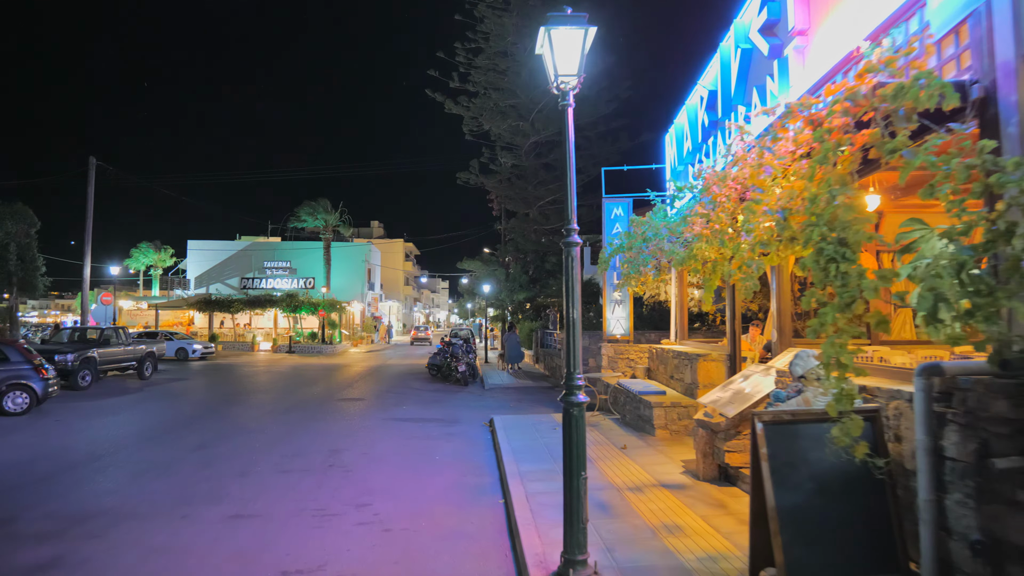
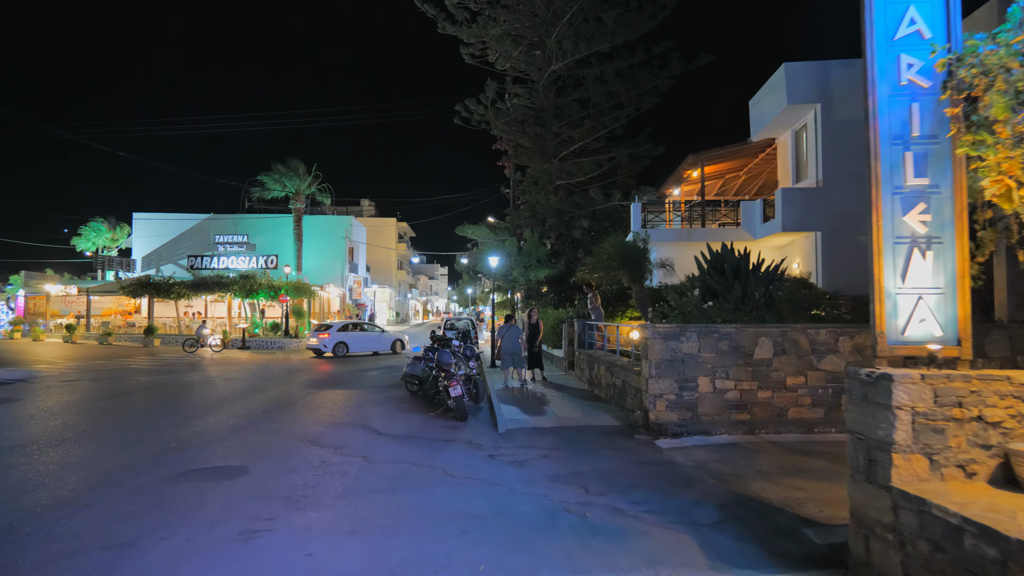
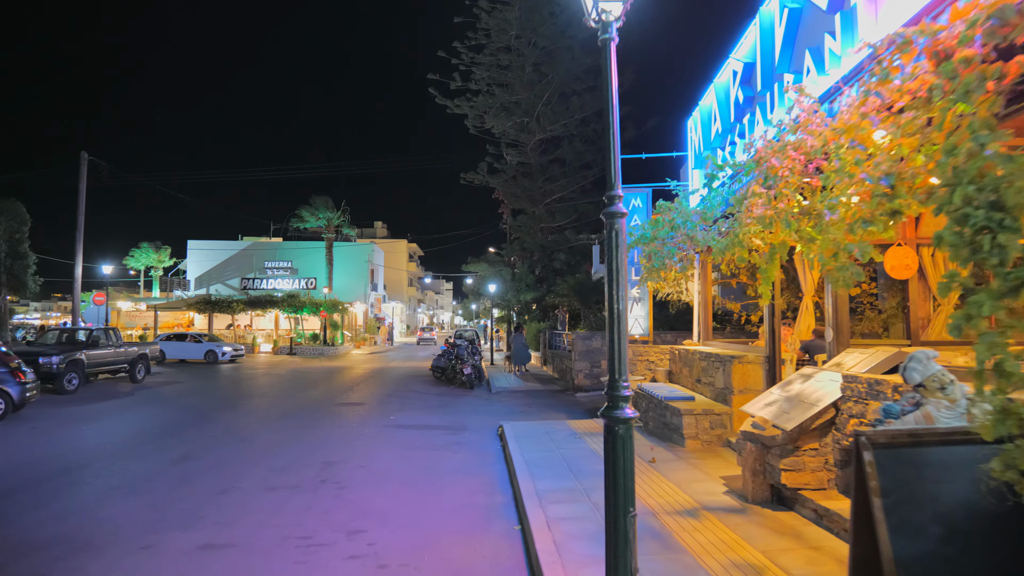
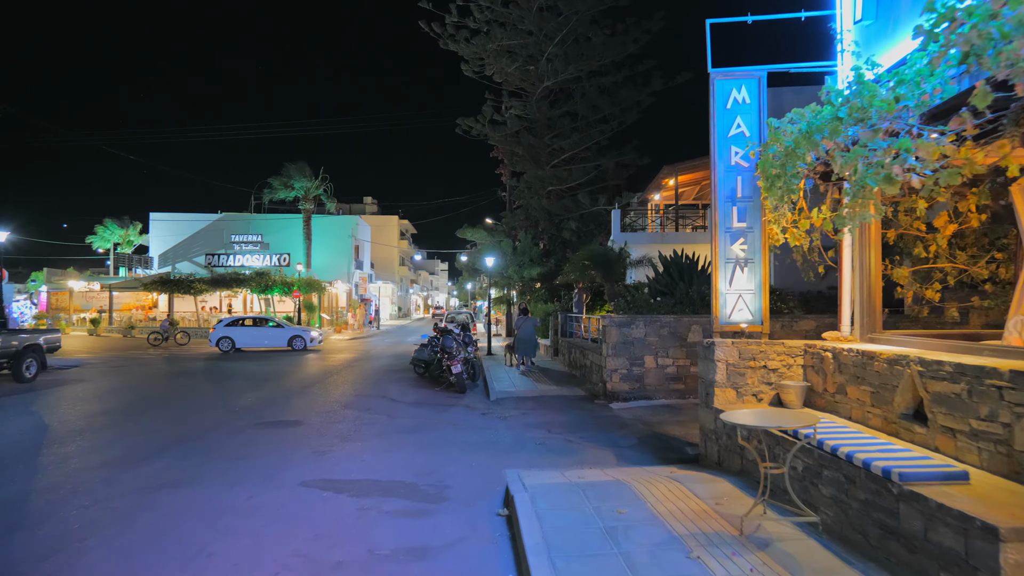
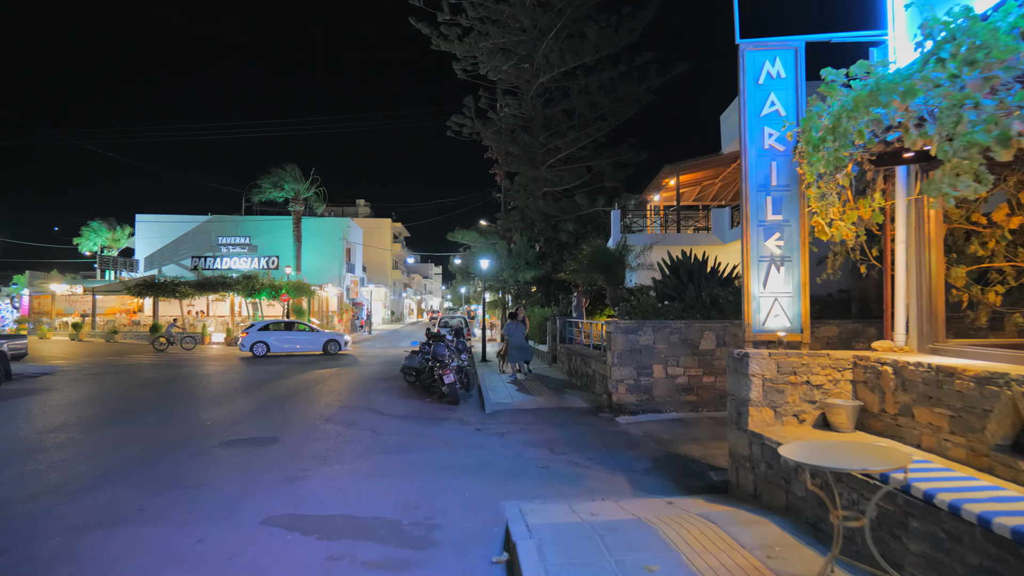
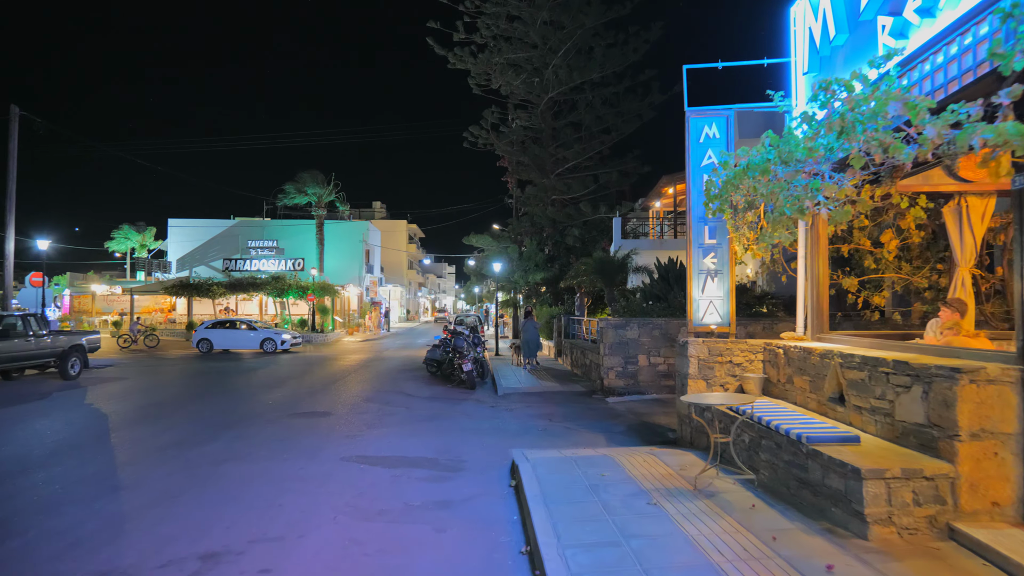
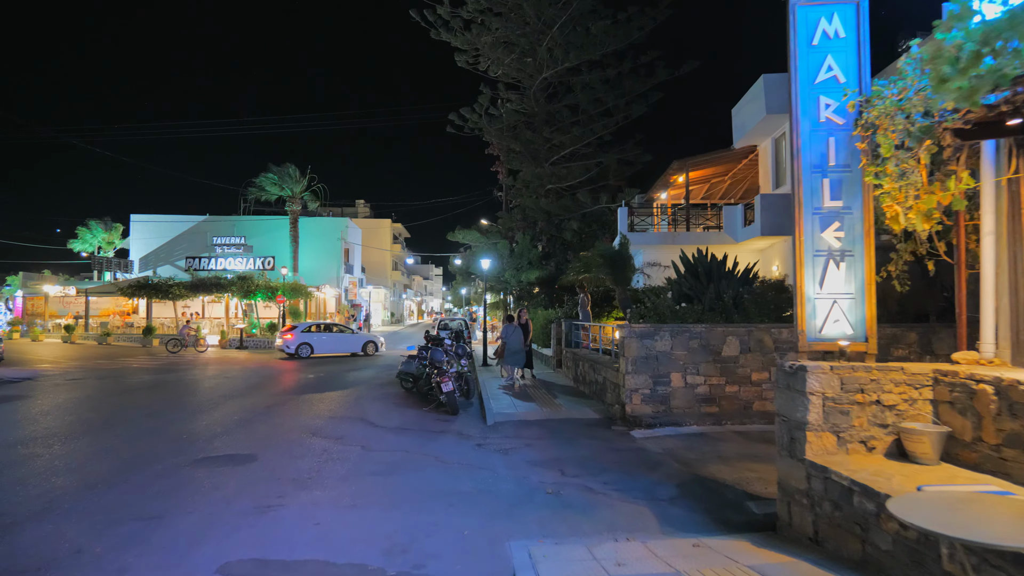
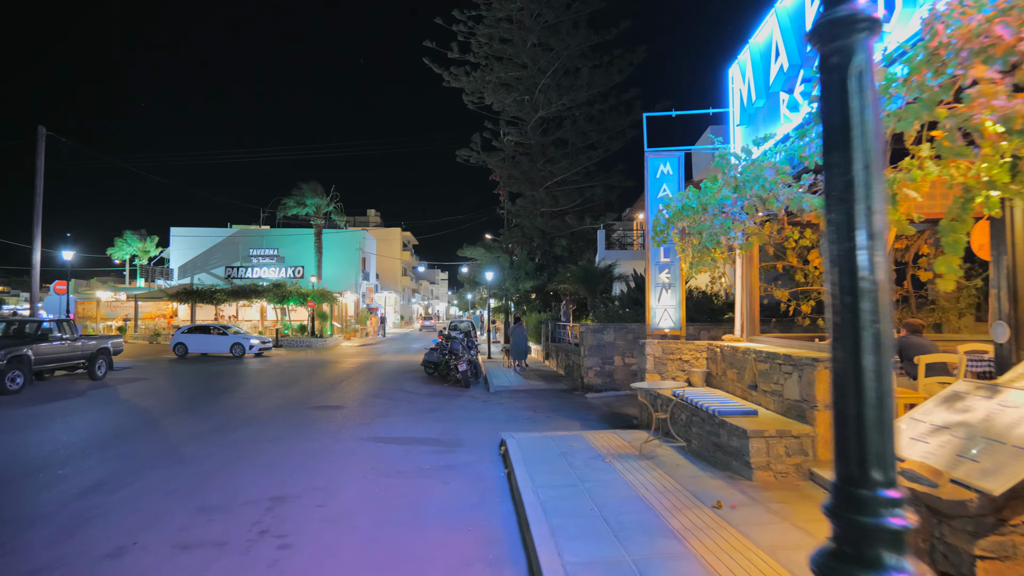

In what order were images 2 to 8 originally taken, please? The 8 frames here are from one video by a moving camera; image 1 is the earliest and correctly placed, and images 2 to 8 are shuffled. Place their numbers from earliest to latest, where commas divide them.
3, 8, 6, 4, 5, 7, 2
